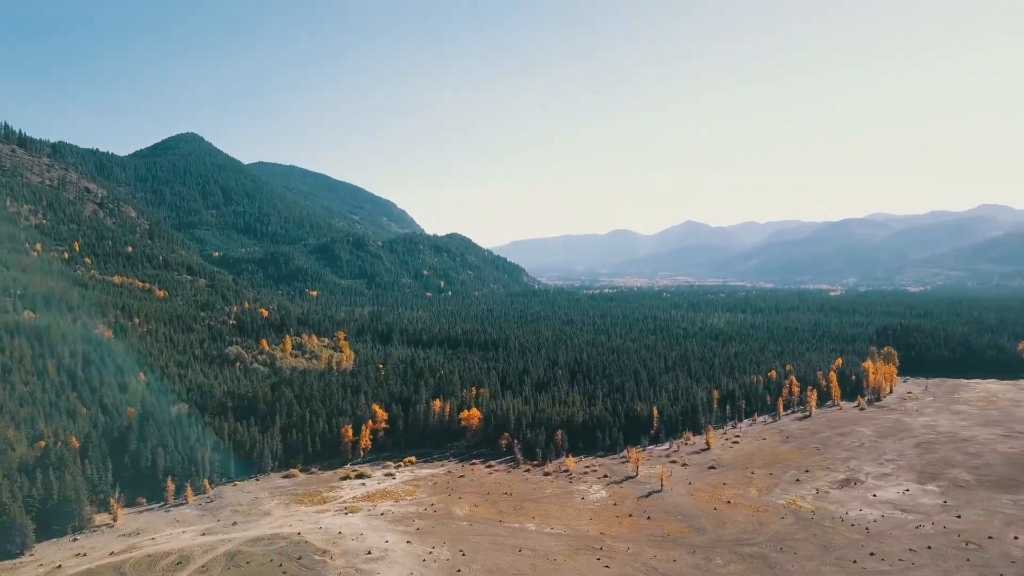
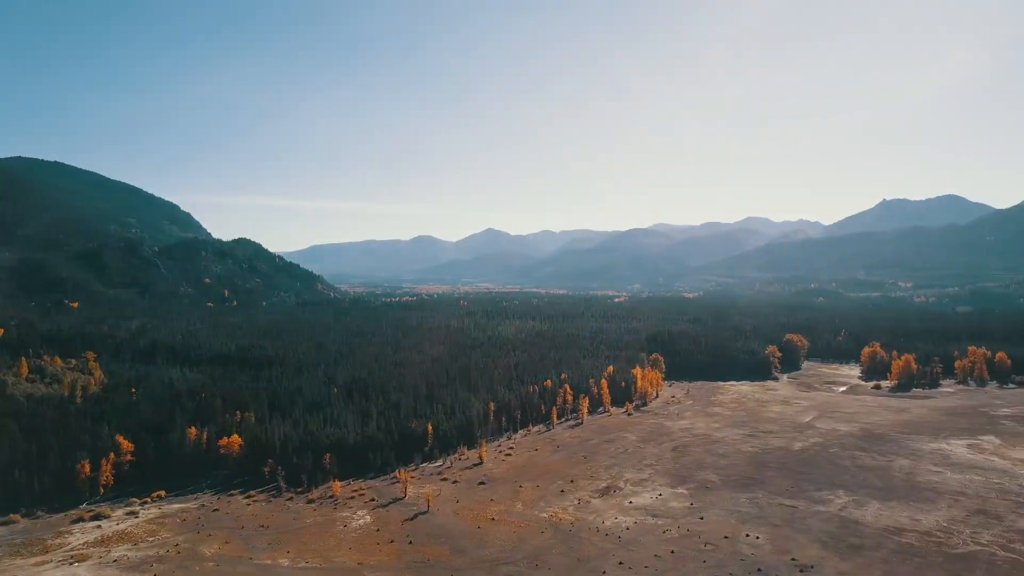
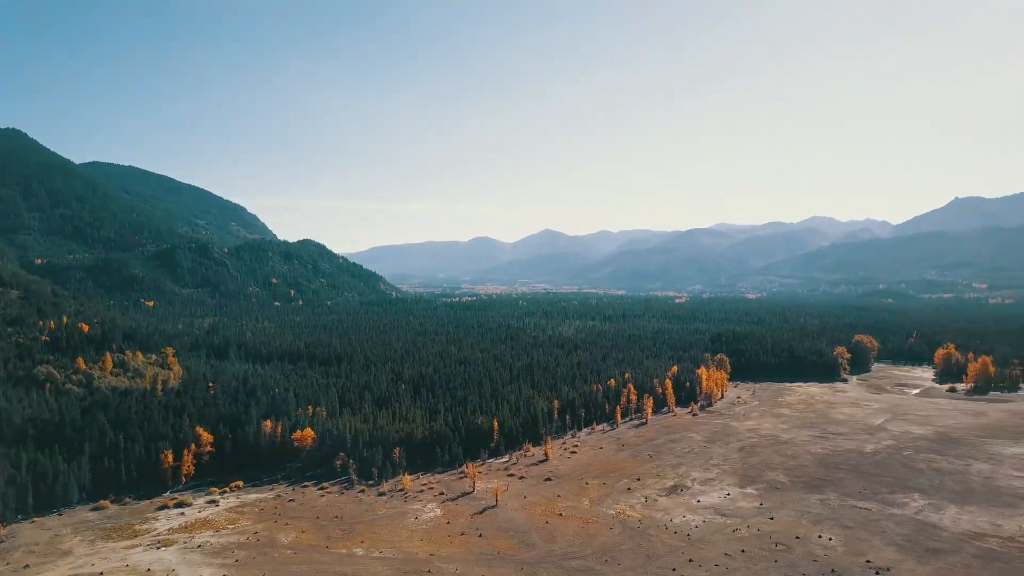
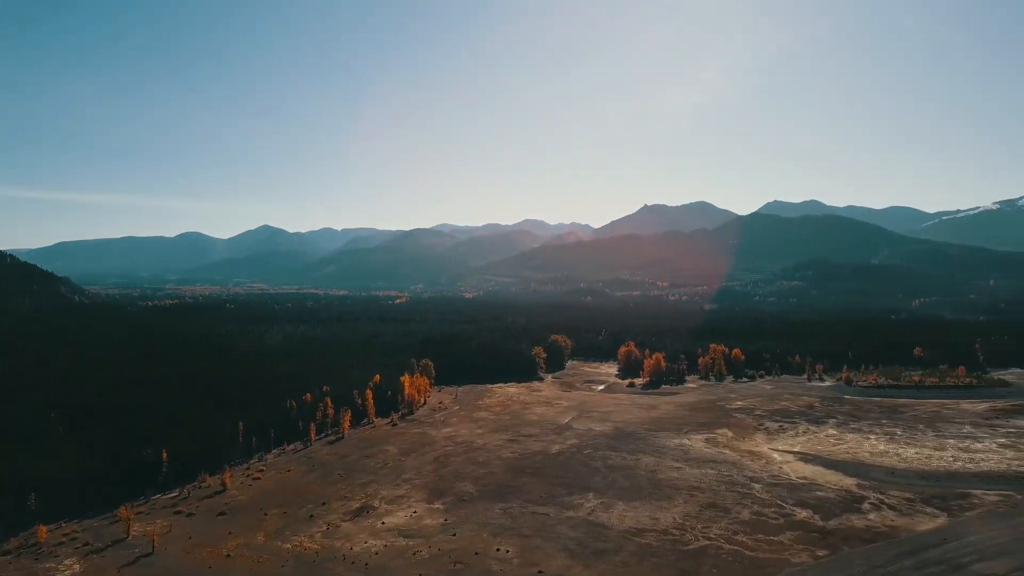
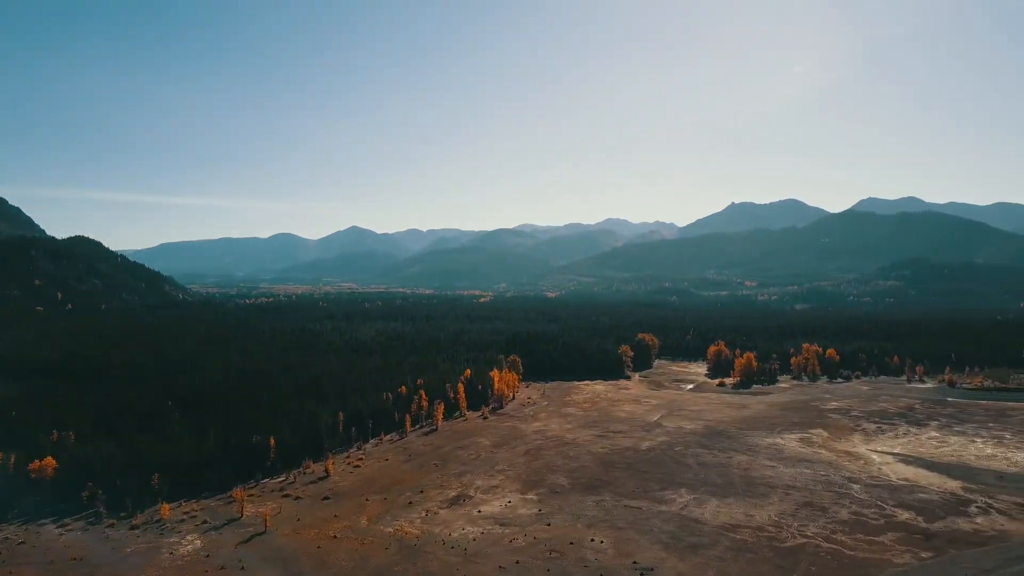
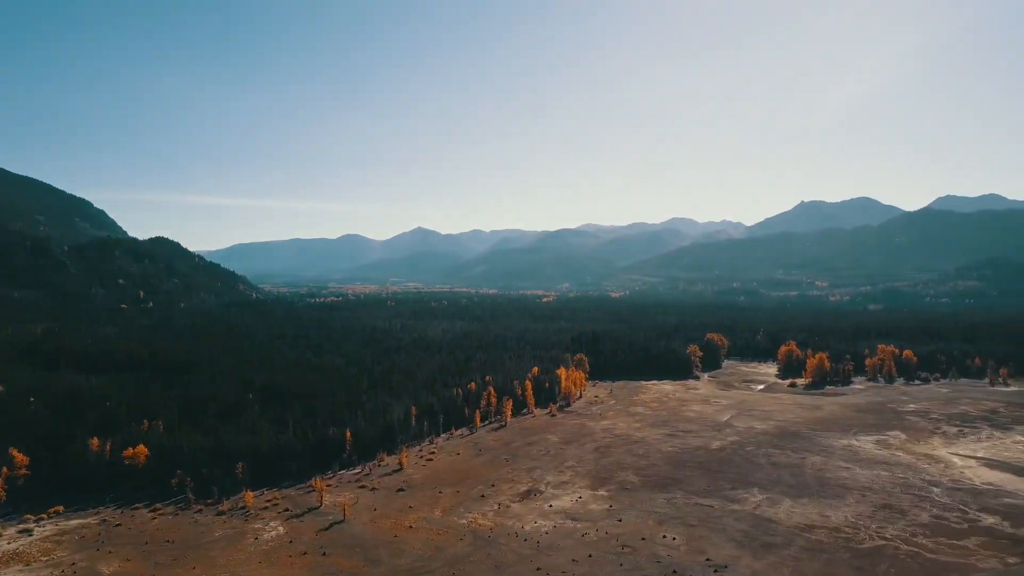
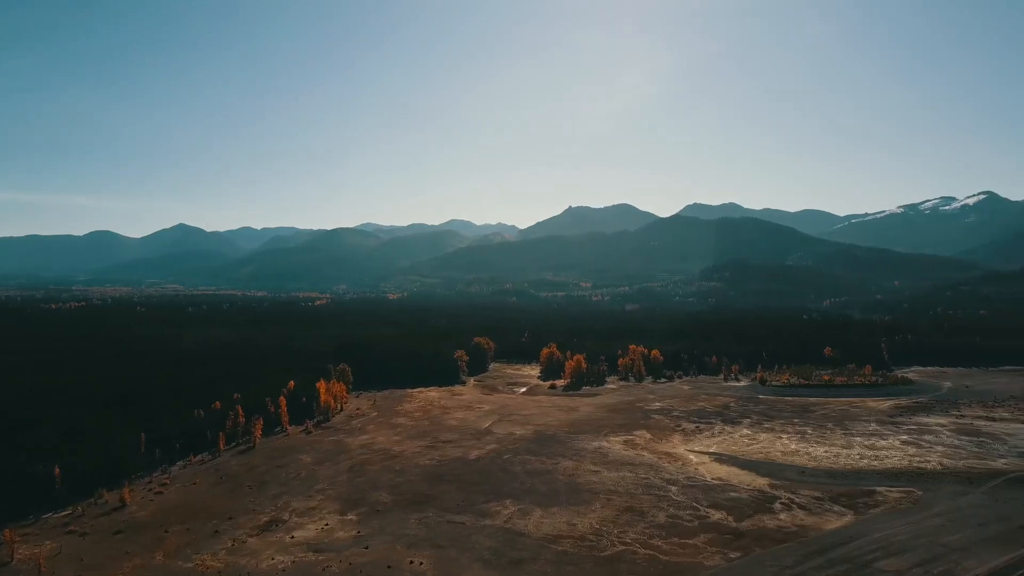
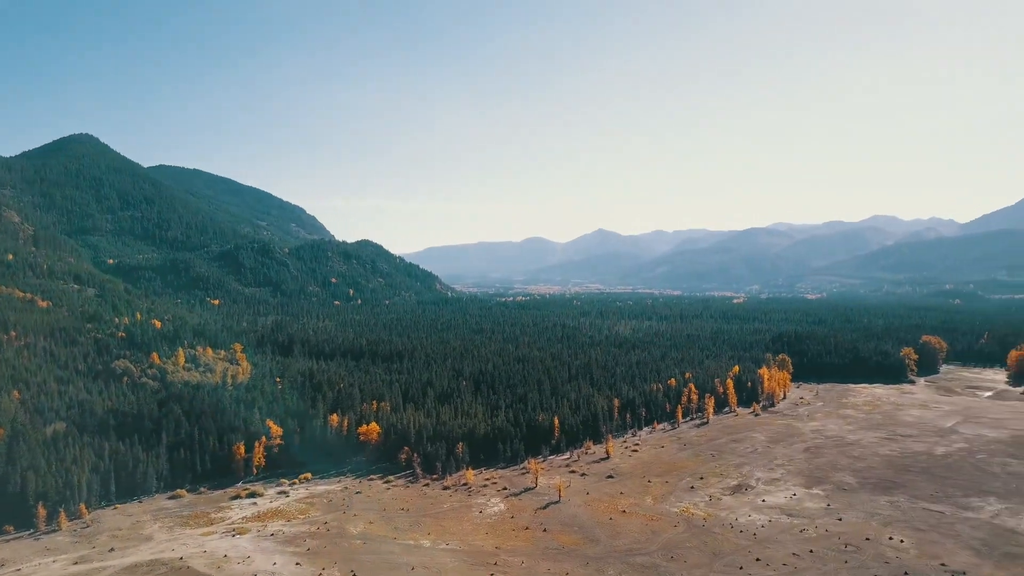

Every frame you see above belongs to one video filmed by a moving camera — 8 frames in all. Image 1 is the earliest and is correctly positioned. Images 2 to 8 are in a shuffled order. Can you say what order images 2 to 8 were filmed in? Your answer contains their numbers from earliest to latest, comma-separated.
8, 3, 2, 6, 5, 4, 7
